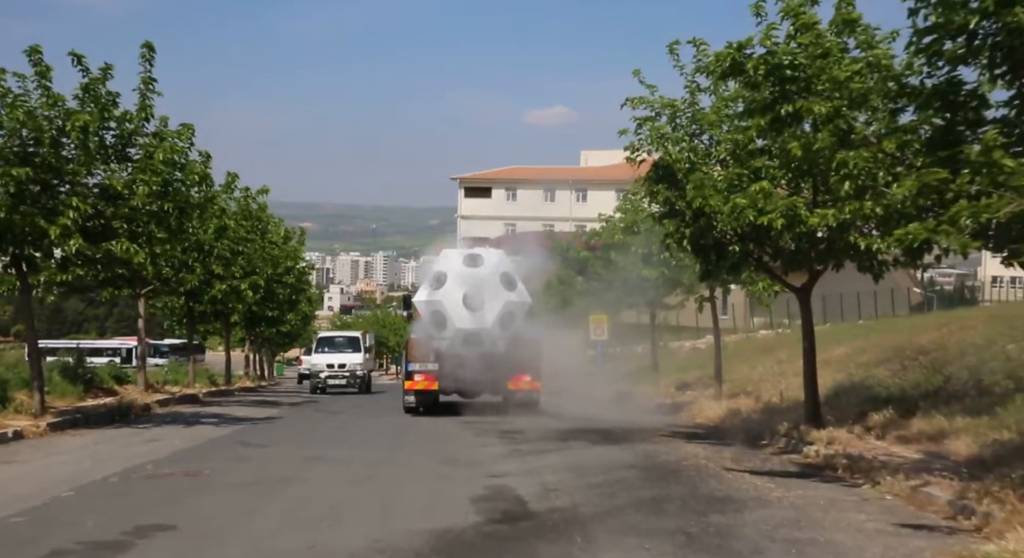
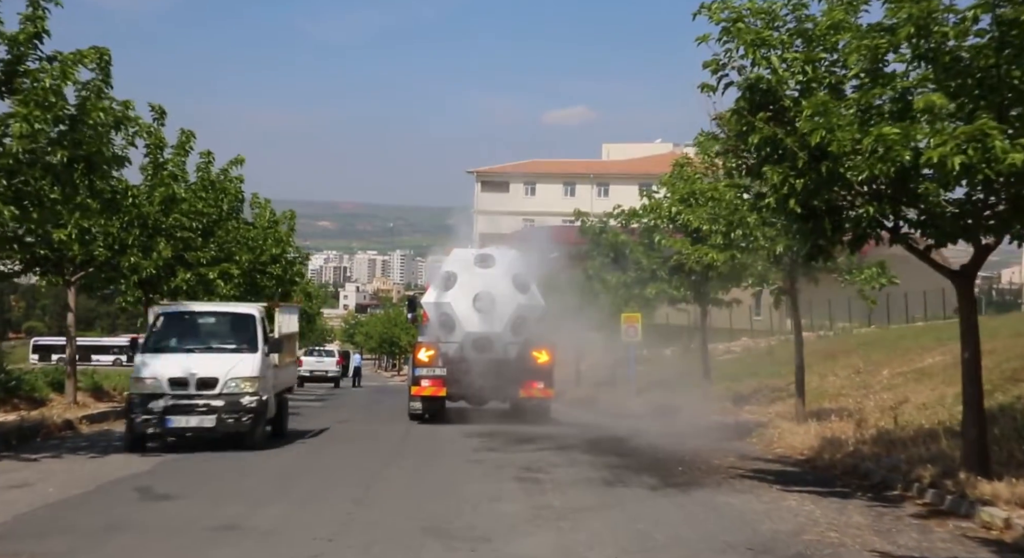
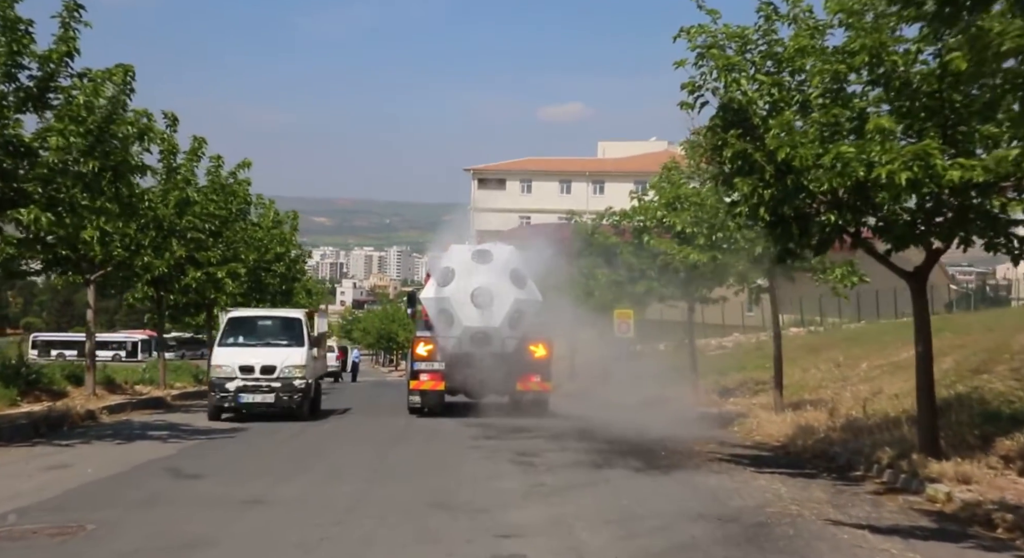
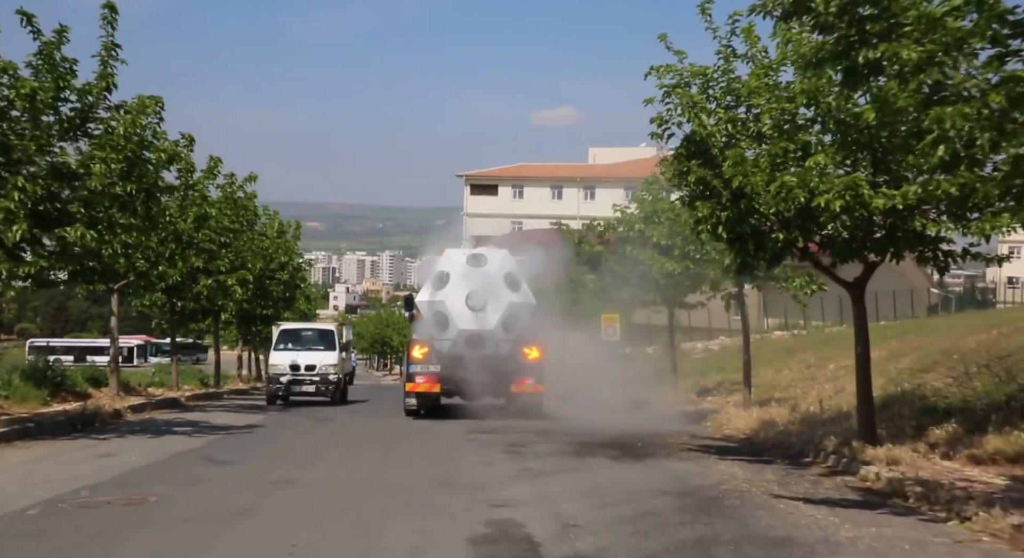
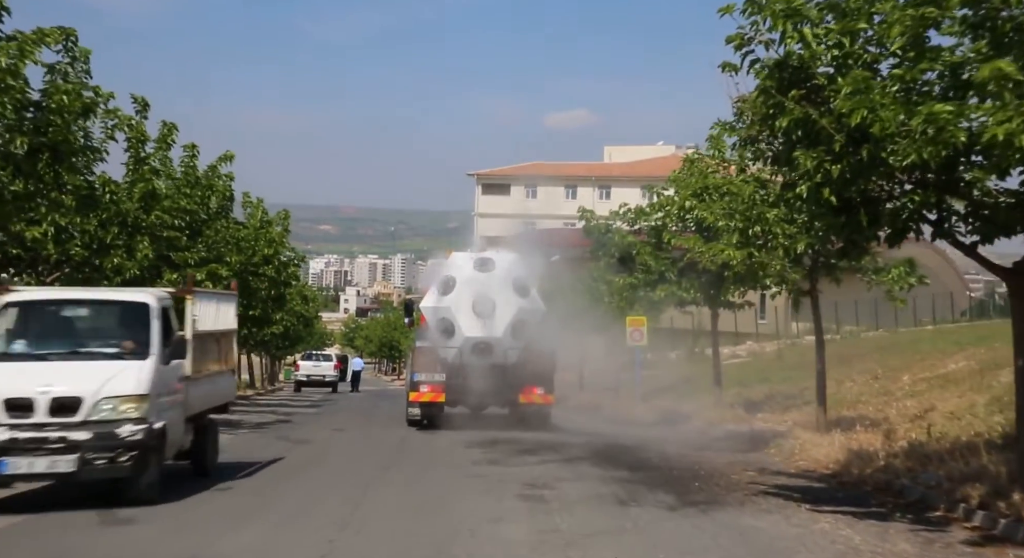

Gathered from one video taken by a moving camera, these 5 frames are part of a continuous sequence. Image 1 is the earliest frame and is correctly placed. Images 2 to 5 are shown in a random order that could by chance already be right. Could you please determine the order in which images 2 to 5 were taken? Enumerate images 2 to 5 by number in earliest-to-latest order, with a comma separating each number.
4, 3, 2, 5
